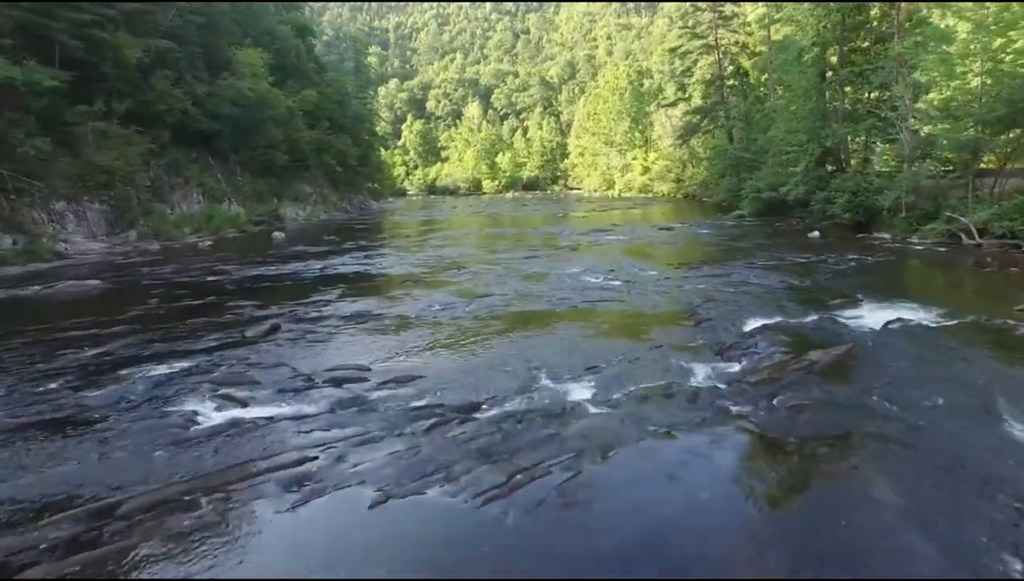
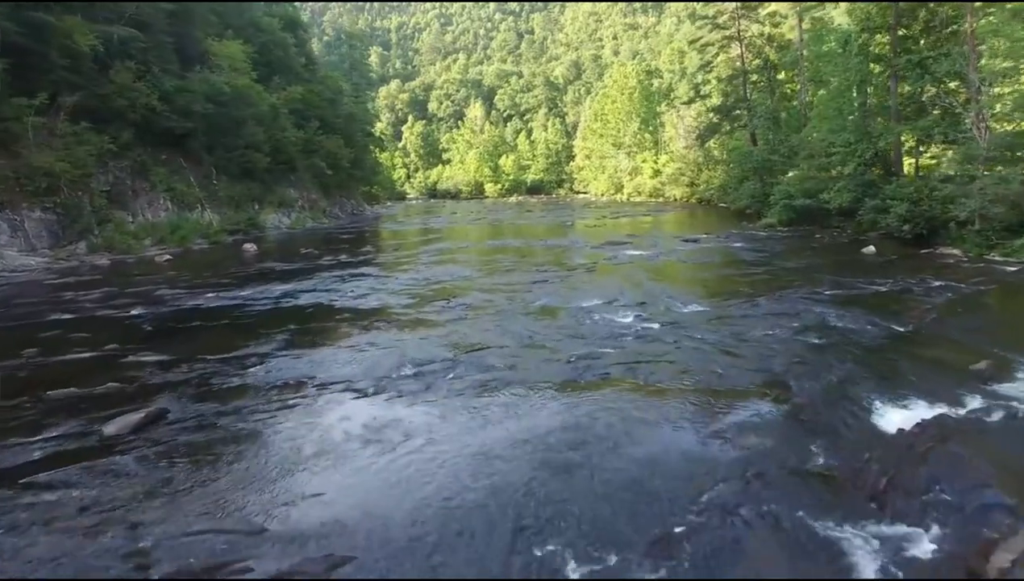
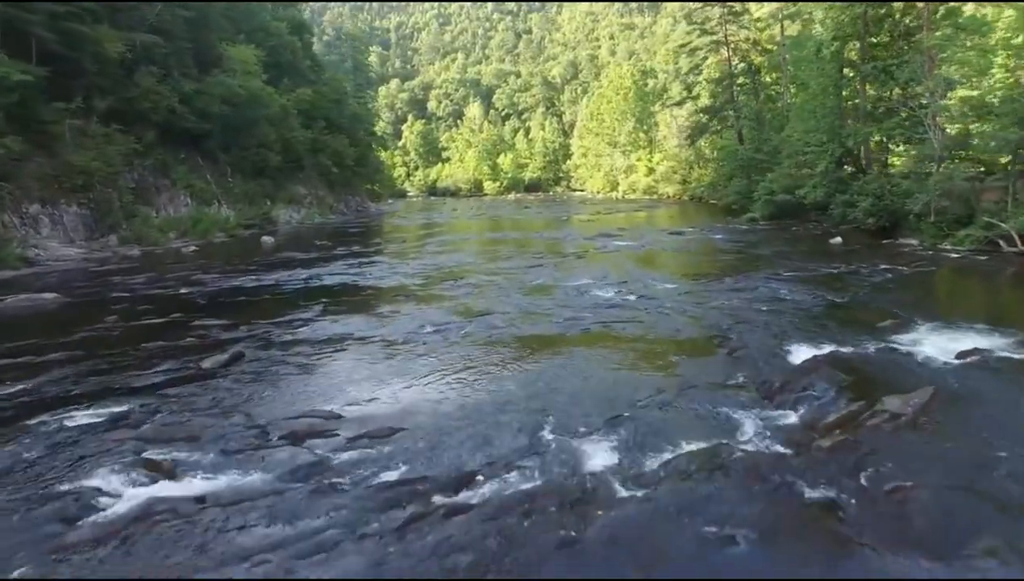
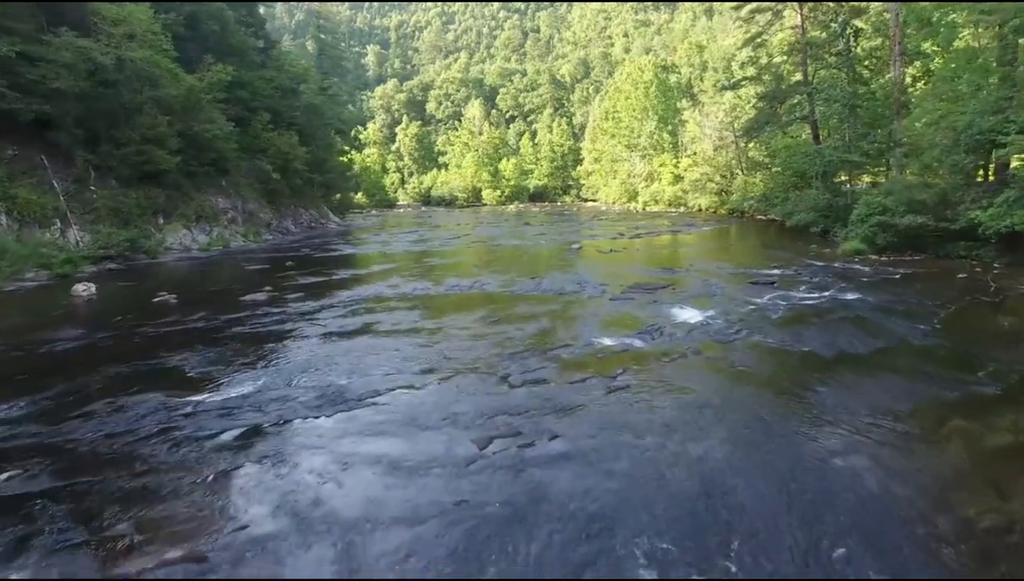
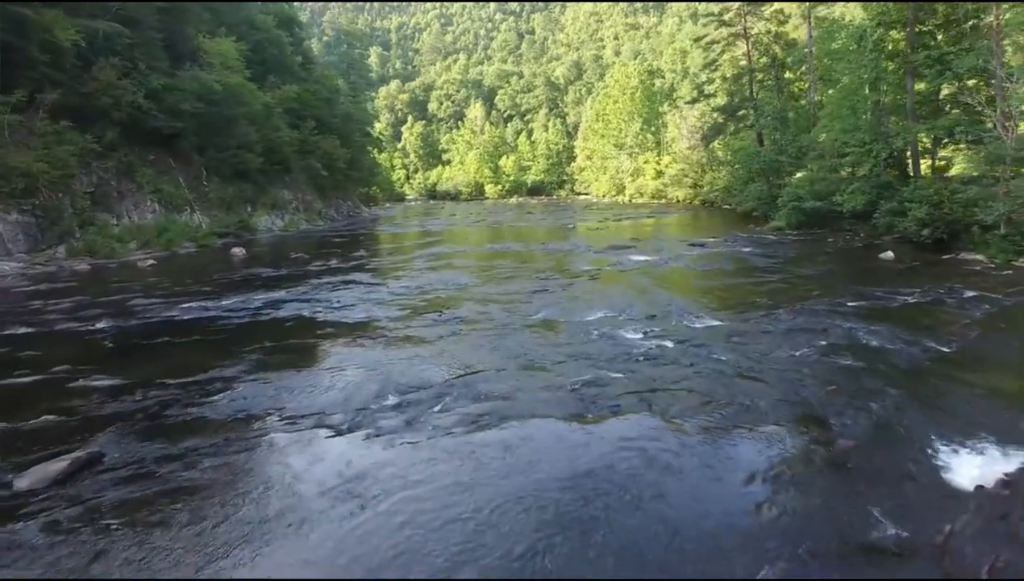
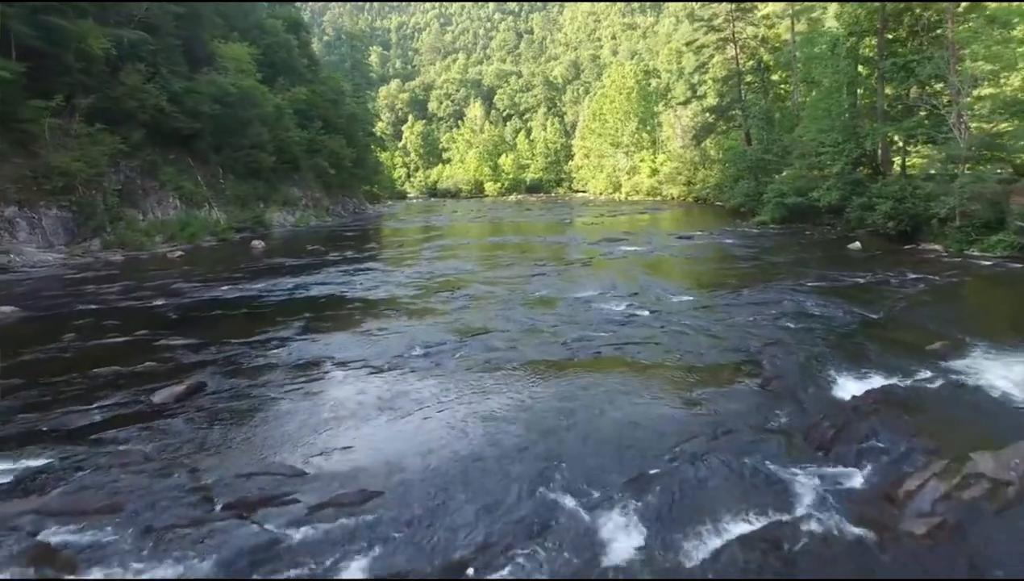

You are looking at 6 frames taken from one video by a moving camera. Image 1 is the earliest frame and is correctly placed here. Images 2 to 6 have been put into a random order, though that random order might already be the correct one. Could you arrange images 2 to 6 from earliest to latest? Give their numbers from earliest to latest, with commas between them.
3, 6, 2, 5, 4
